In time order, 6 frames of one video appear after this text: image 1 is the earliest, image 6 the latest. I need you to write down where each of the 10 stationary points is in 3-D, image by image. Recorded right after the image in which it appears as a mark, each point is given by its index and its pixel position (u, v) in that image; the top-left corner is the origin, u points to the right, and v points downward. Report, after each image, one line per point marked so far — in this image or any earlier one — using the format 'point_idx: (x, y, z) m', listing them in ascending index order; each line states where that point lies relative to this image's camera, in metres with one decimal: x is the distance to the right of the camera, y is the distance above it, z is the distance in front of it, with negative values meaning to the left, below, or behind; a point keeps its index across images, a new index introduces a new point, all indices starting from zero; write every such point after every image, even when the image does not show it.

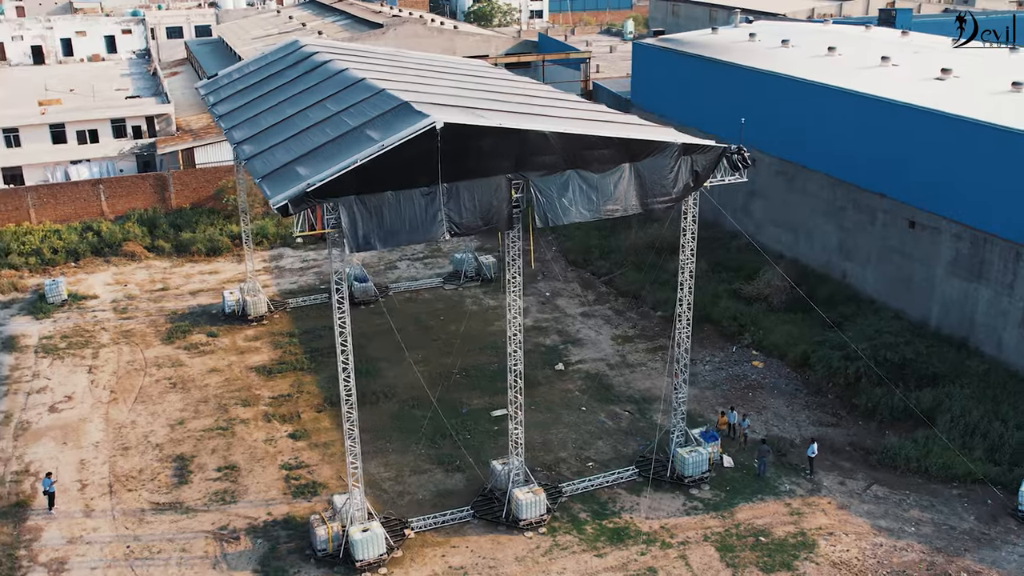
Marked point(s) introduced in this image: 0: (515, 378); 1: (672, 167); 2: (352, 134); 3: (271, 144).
0: (+0.1, -1.9, +18.8) m
1: (+3.2, +2.4, +18.2) m
2: (-3.1, +2.9, +17.2) m
3: (-4.9, +2.9, +18.7) m
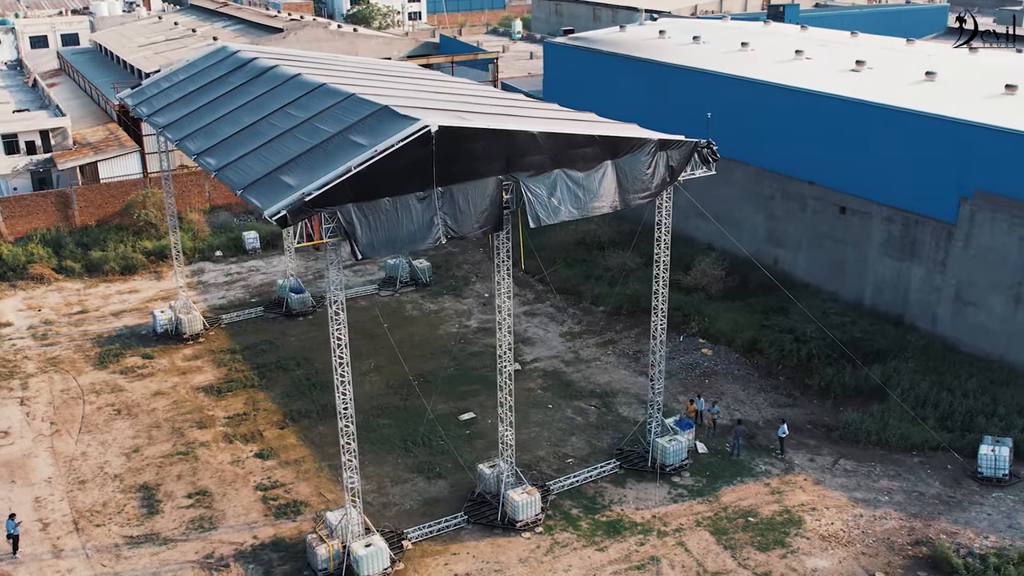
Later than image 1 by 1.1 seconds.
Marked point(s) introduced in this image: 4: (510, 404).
0: (-0.1, -1.9, +18.7) m
1: (+2.8, +2.5, +18.5) m
2: (-3.3, +2.7, +16.7) m
3: (-5.4, +2.6, +18.0) m
4: (0.0, -2.4, +18.9) m
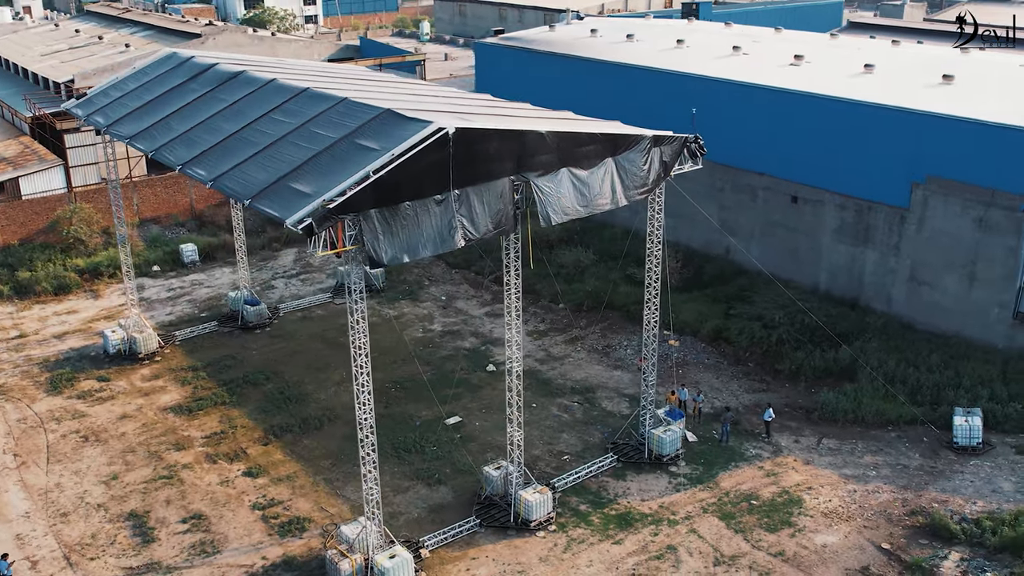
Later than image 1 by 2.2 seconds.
0: (0.0, -1.9, +18.6) m
1: (+2.8, +2.7, +18.8) m
2: (-3.1, +2.5, +16.3) m
3: (-5.3, +2.4, +17.3) m
4: (+0.1, -2.4, +18.9) m
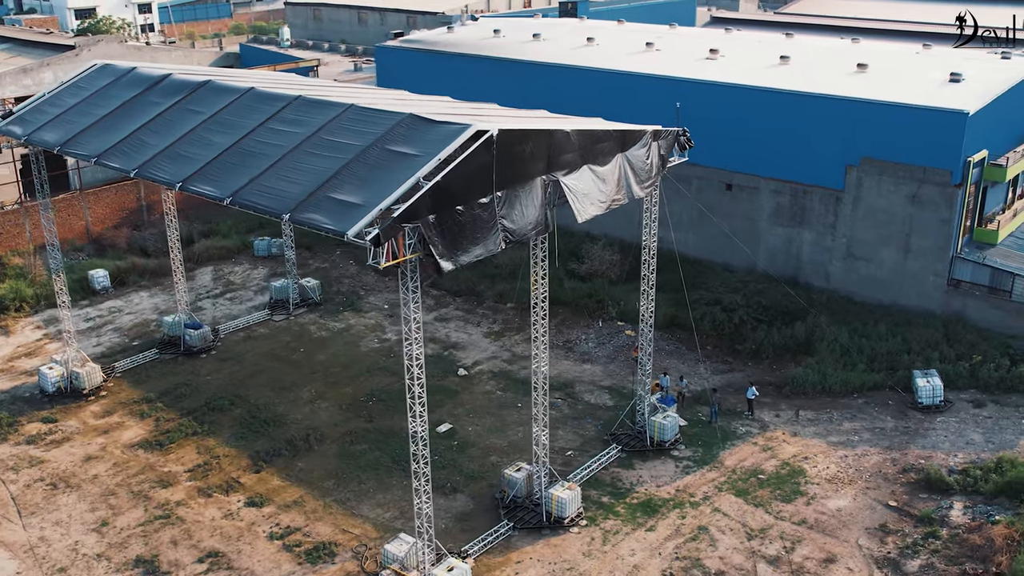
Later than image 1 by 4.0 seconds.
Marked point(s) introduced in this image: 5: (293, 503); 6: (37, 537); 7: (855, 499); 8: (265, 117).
0: (+0.5, -1.9, +18.7) m
1: (+2.9, +2.8, +19.2) m
2: (-2.5, +2.3, +15.8) m
3: (-4.8, +2.0, +16.4) m
4: (+0.6, -2.4, +18.9) m
5: (-4.8, -4.7, +19.9) m
6: (-9.9, -5.2, +18.8) m
7: (+7.5, -4.6, +19.8) m
8: (-5.0, +3.5, +18.3) m
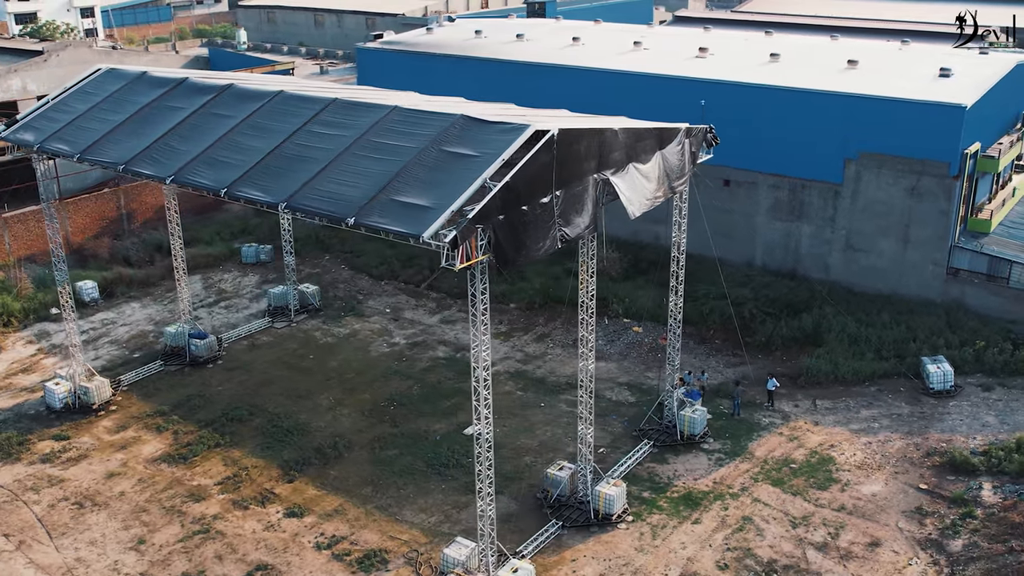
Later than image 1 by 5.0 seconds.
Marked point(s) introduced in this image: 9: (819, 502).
0: (+1.4, -1.9, +18.8) m
1: (+3.6, +2.9, +19.5) m
2: (-1.5, +2.3, +15.7) m
3: (-3.8, +1.9, +16.2) m
4: (+1.6, -2.4, +19.0) m
5: (-3.8, -4.8, +19.6) m
6: (-8.9, -5.4, +18.3) m
7: (+8.4, -4.4, +20.3) m
8: (-4.2, +3.4, +18.1) m
9: (+6.6, -4.6, +19.7) m
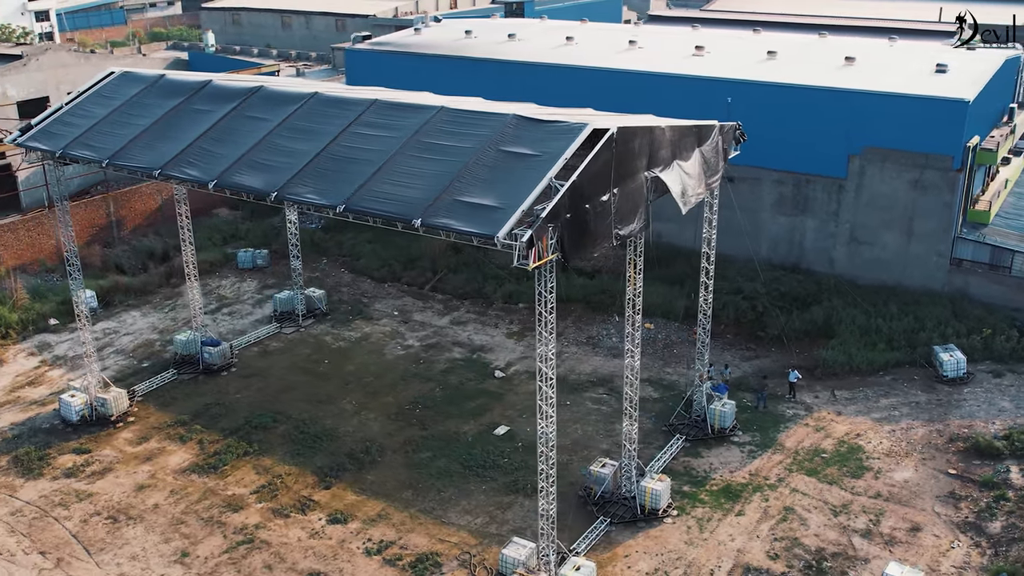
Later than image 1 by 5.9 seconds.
0: (+2.4, -1.8, +18.9) m
1: (+4.4, +3.0, +19.7) m
2: (-0.5, +2.3, +15.7) m
3: (-2.8, +1.8, +16.1) m
4: (+2.5, -2.3, +19.2) m
5: (-2.9, -4.9, +19.5) m
6: (-7.8, -5.6, +17.9) m
7: (+9.3, -4.2, +20.8) m
8: (-3.3, +3.3, +17.9) m
9: (+7.6, -4.5, +20.1) m
